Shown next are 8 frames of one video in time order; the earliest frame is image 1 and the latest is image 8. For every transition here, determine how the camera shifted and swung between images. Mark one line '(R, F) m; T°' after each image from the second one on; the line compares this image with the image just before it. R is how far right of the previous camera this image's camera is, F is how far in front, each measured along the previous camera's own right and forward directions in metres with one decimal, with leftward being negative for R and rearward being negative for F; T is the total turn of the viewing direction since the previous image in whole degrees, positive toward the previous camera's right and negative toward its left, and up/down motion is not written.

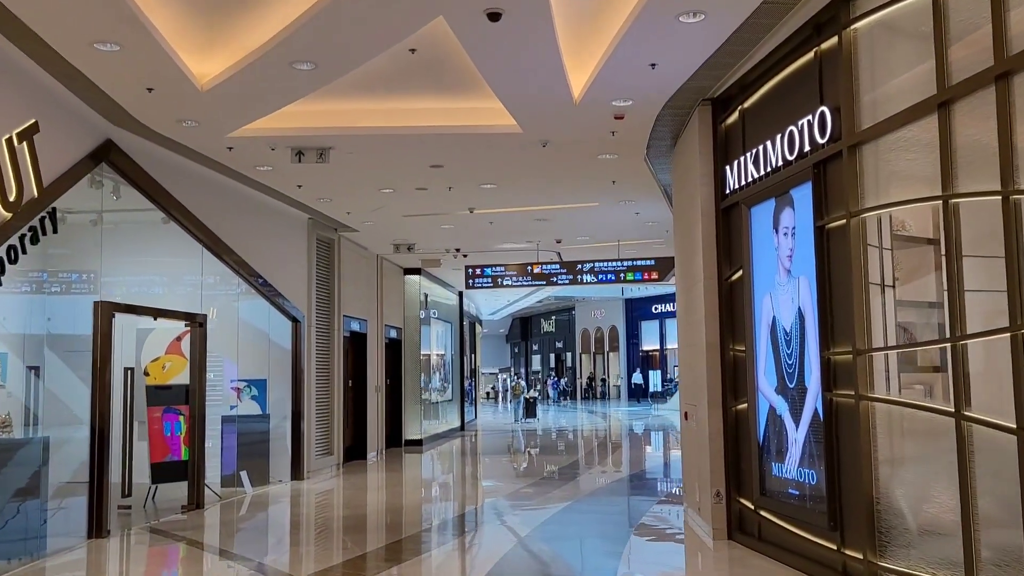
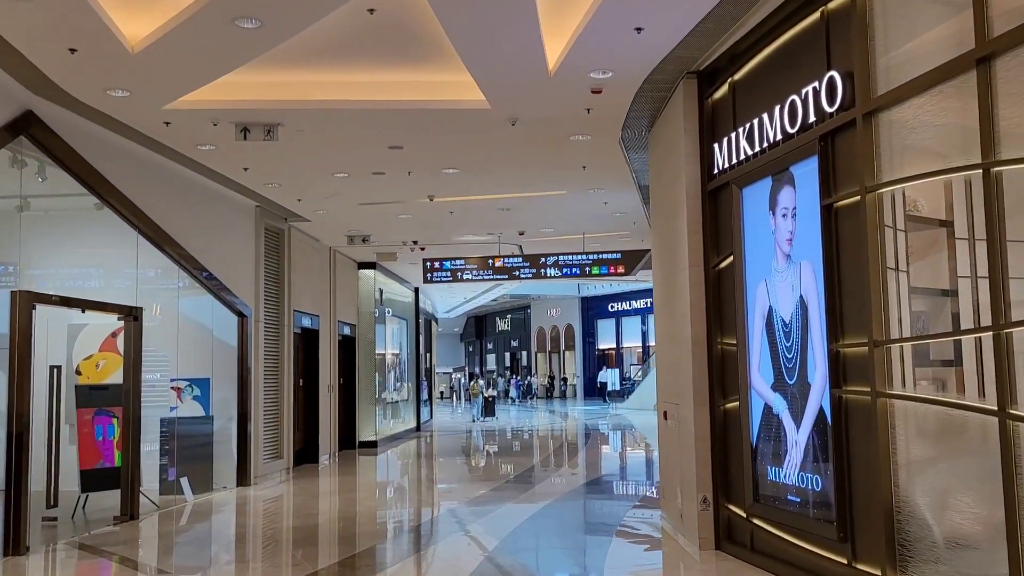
(-0.1, +0.5) m; +3°
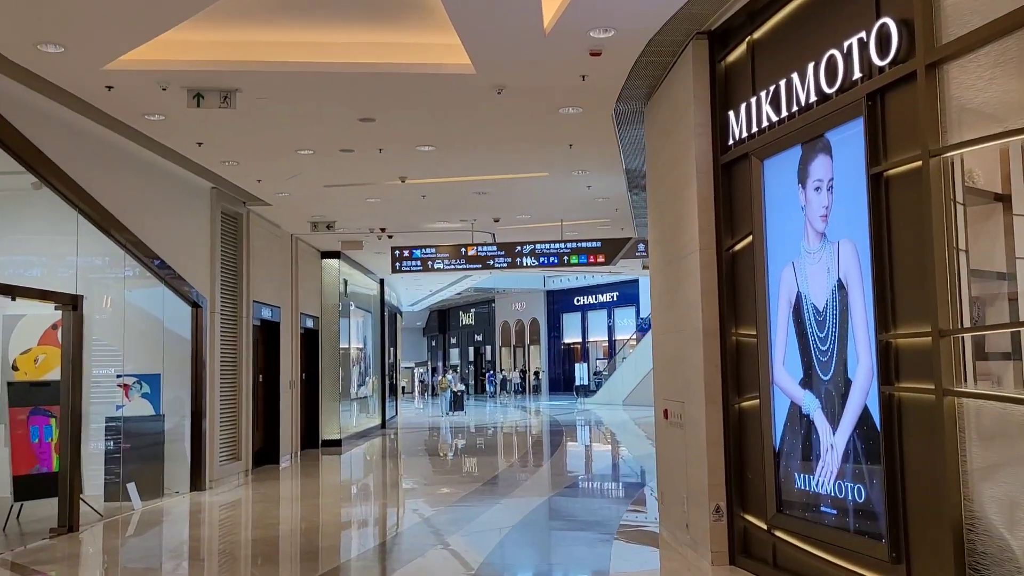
(-0.2, +0.6) m; +2°
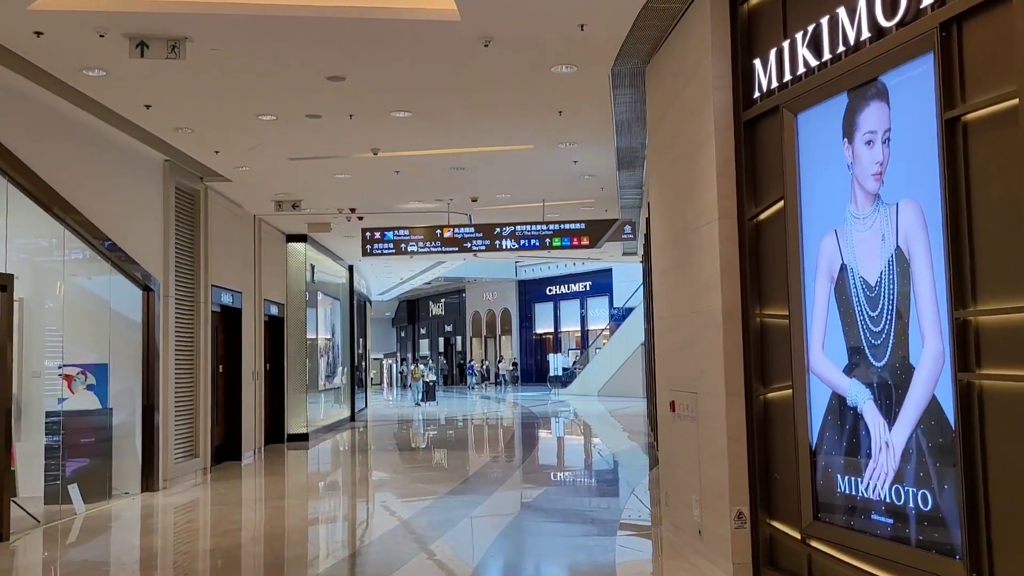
(-0.1, +0.6) m; +2°
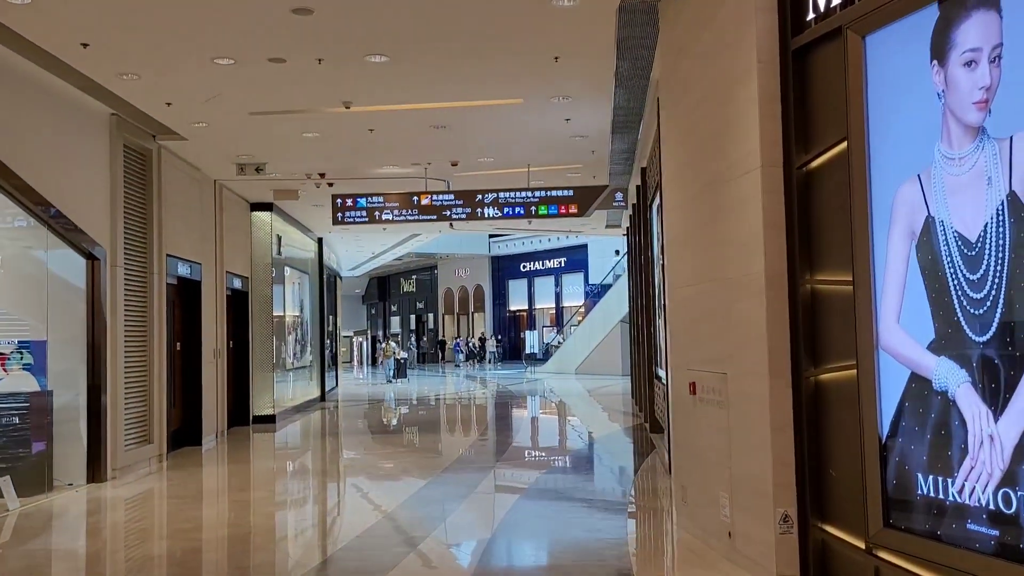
(-0.1, +0.7) m; +2°
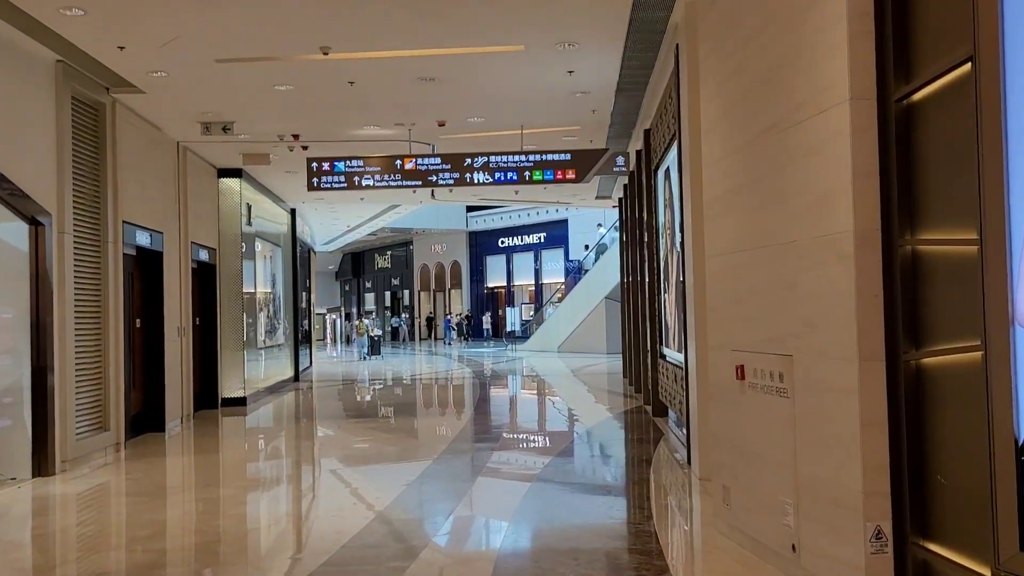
(-0.2, +0.7) m; +2°
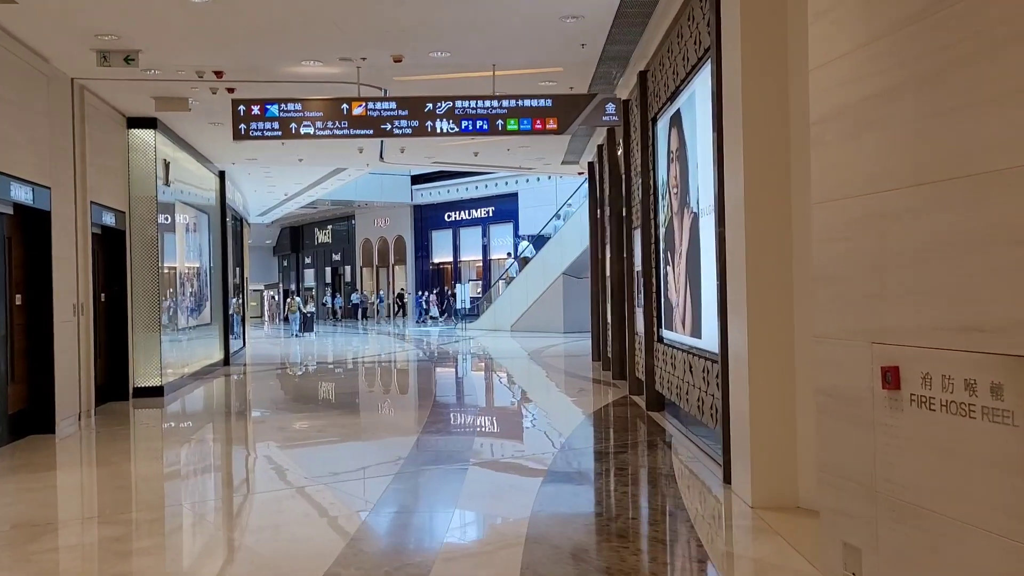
(-0.2, +1.4) m; +4°
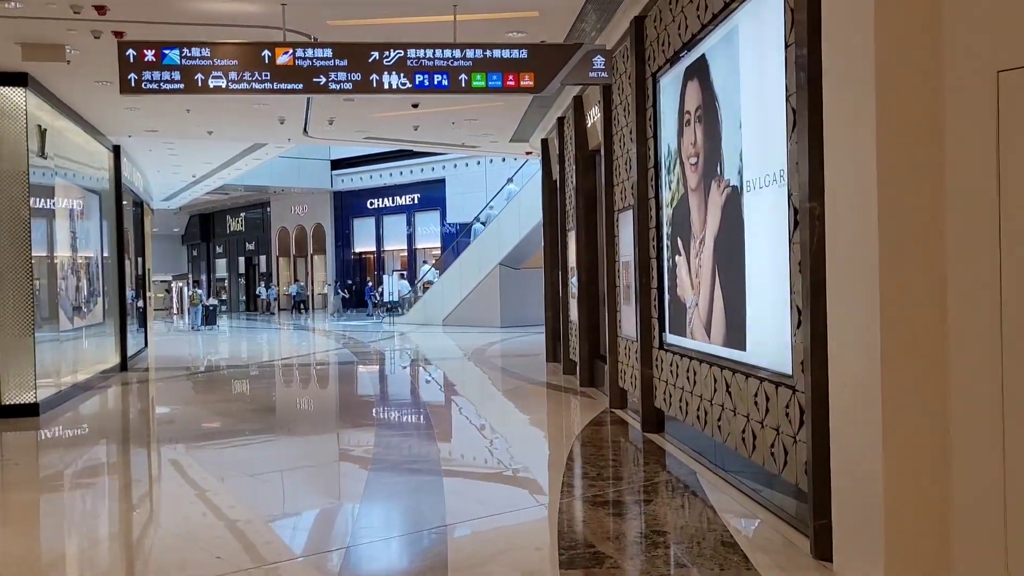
(-0.3, +1.4) m; +5°
